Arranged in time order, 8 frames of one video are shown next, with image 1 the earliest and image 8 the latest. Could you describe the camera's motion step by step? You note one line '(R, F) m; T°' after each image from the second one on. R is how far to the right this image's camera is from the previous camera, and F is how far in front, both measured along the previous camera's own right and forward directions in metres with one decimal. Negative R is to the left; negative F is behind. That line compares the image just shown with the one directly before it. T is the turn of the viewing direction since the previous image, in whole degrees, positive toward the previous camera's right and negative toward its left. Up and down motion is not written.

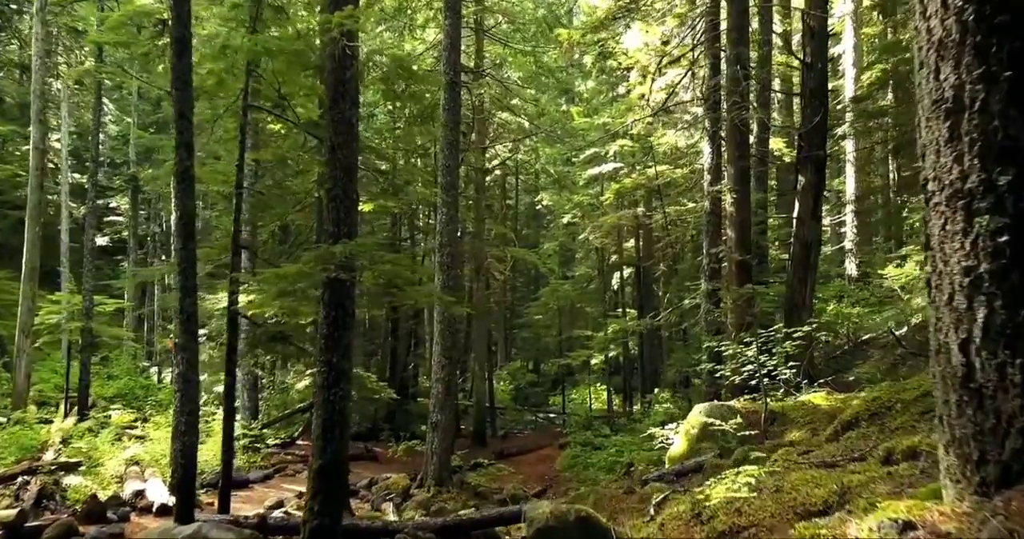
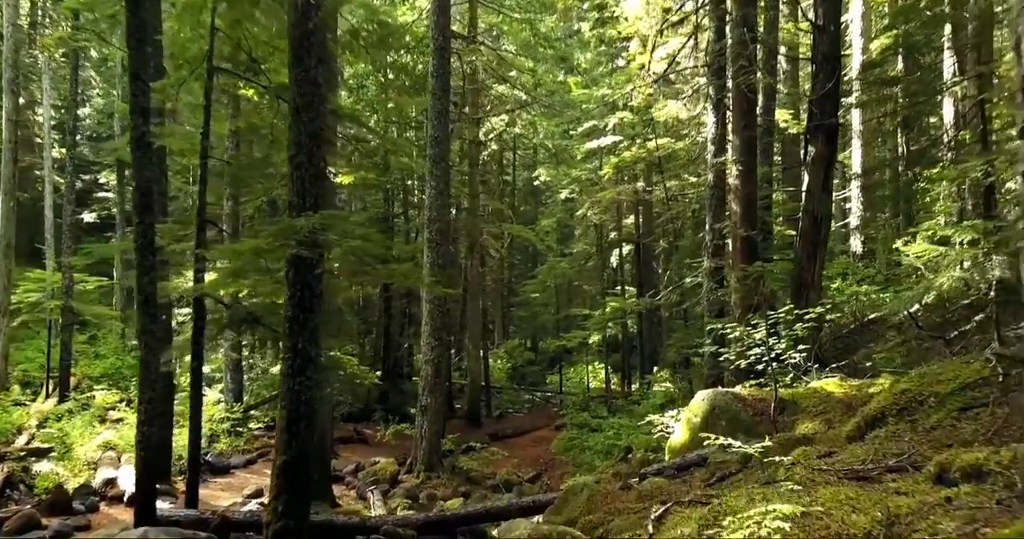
(+0.1, +0.7) m; 0°
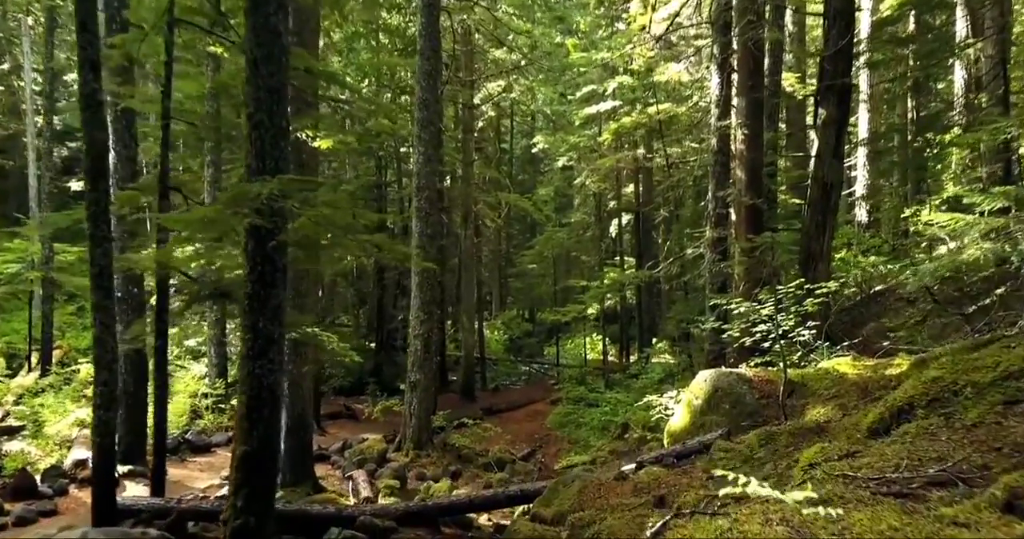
(+0.1, +0.6) m; 0°
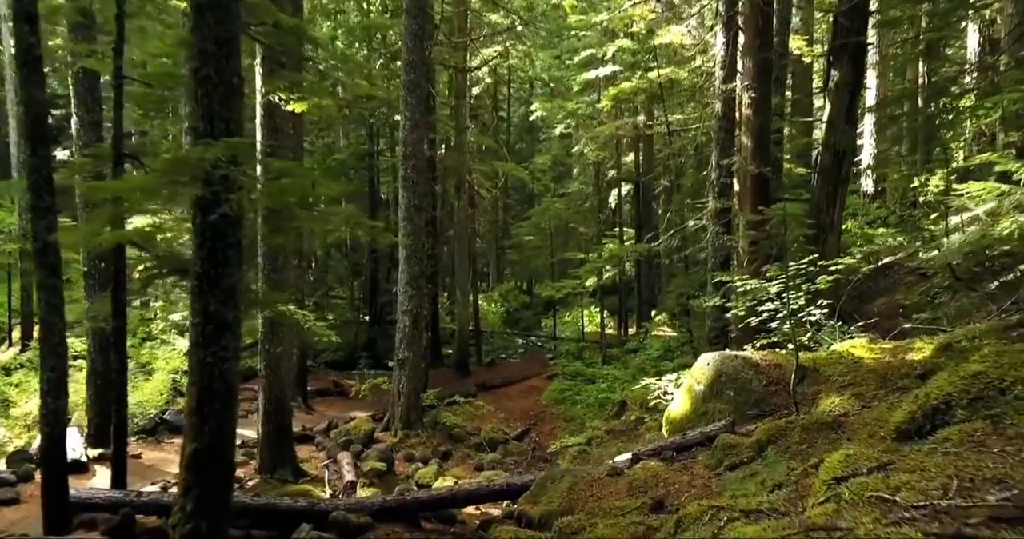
(+0.1, +0.6) m; 0°
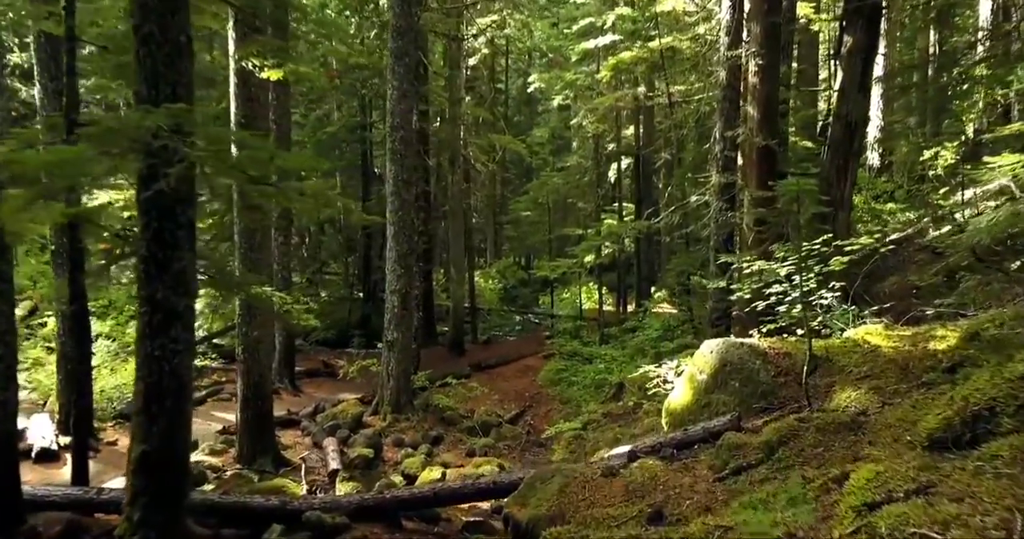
(+0.1, +0.5) m; 0°
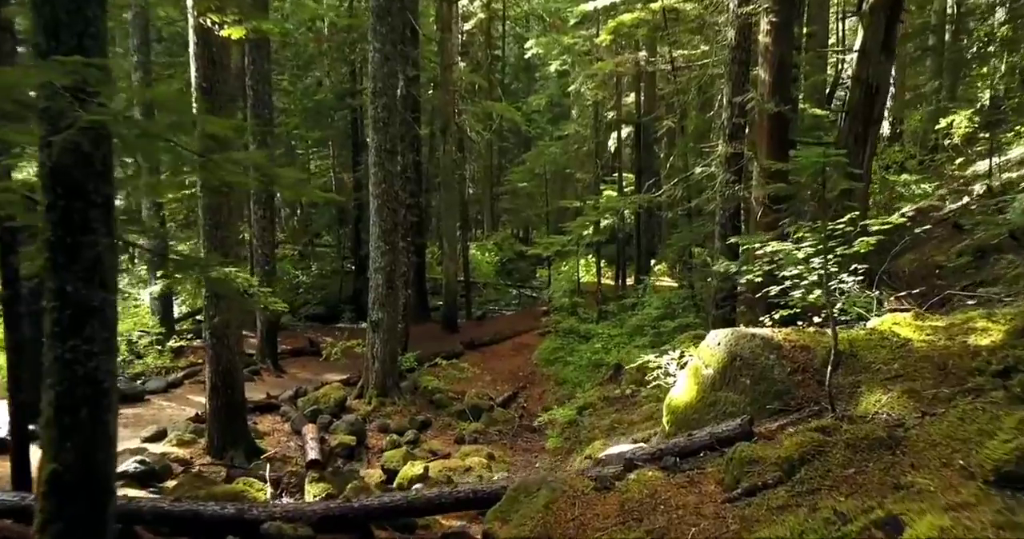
(+0.1, +0.7) m; 0°
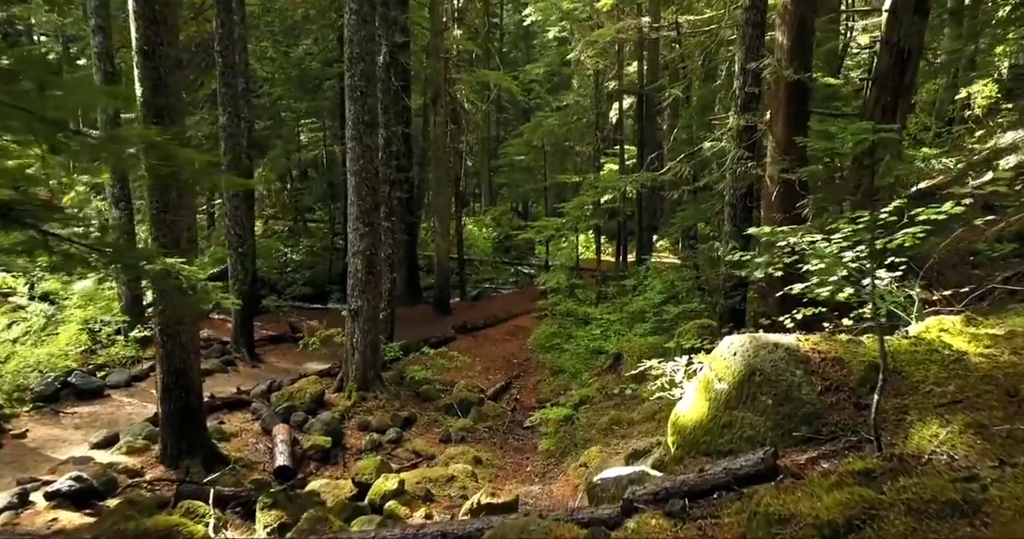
(+0.1, +0.9) m; 0°
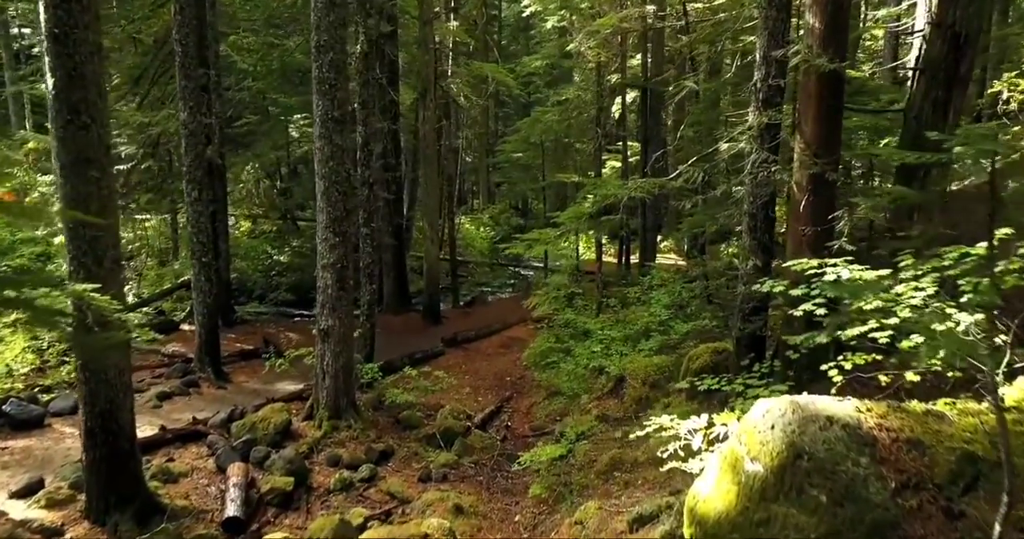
(+0.2, +1.1) m; 0°
